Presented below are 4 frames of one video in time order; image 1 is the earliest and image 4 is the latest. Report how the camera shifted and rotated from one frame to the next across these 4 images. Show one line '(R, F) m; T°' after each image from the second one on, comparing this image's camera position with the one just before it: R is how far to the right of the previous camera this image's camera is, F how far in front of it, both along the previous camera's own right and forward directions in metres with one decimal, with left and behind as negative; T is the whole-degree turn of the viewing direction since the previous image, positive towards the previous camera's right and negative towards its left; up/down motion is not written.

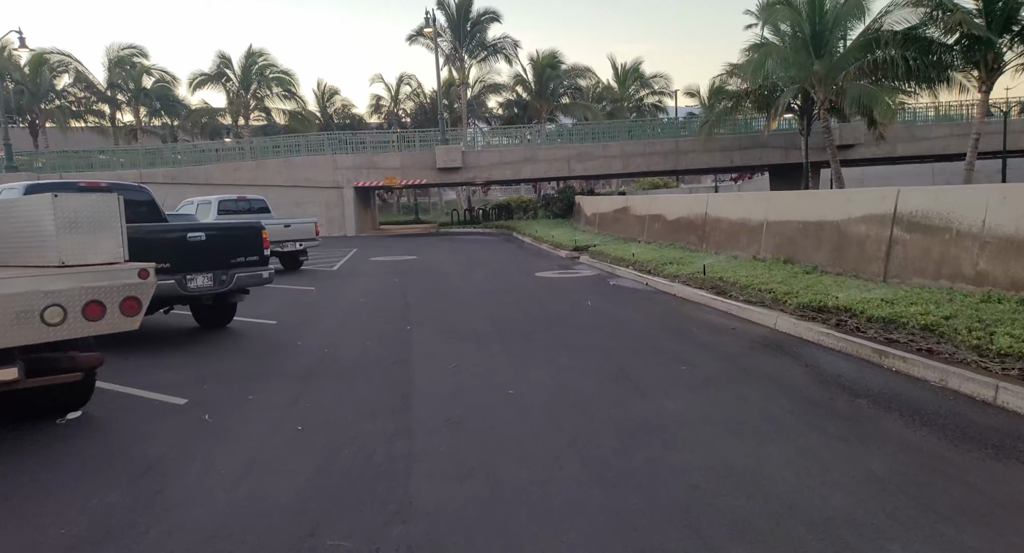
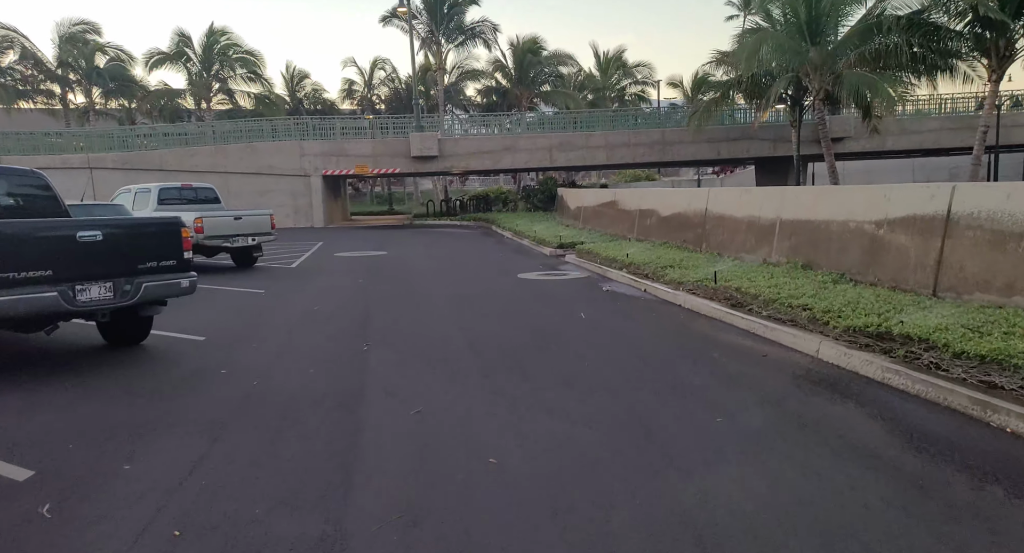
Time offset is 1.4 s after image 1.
(0.0, +1.7) m; +2°
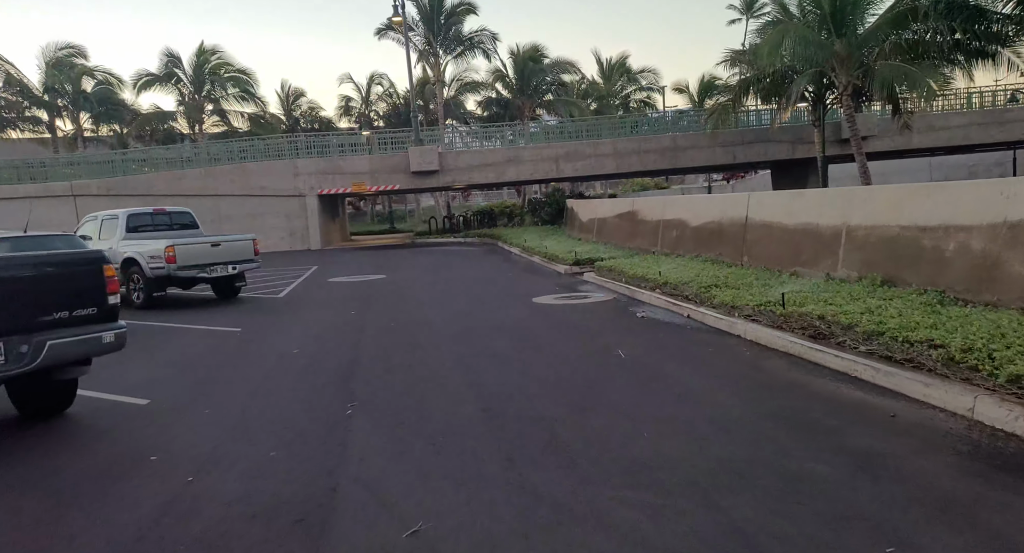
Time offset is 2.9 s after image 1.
(-0.2, +1.8) m; 0°
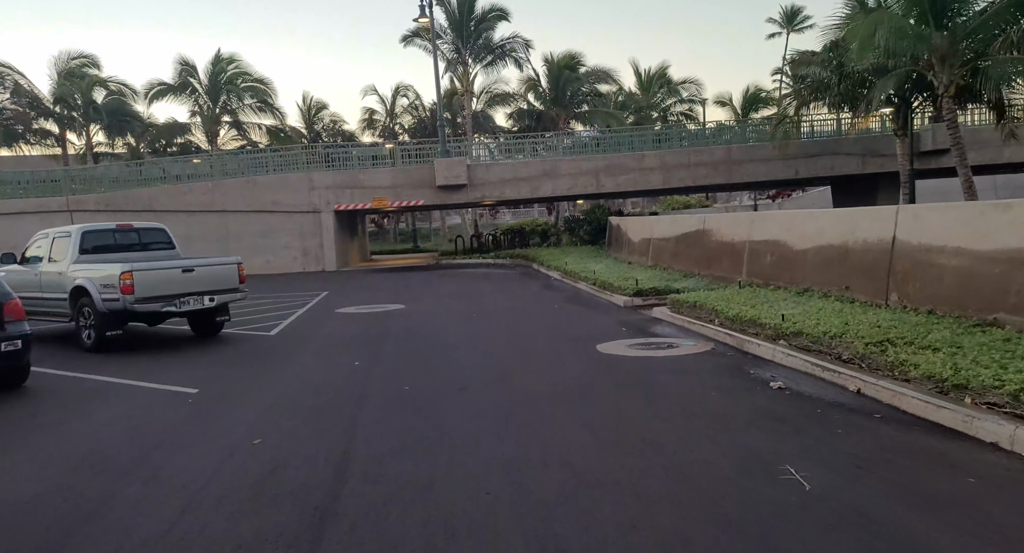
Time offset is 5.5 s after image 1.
(-0.5, +3.2) m; -2°
